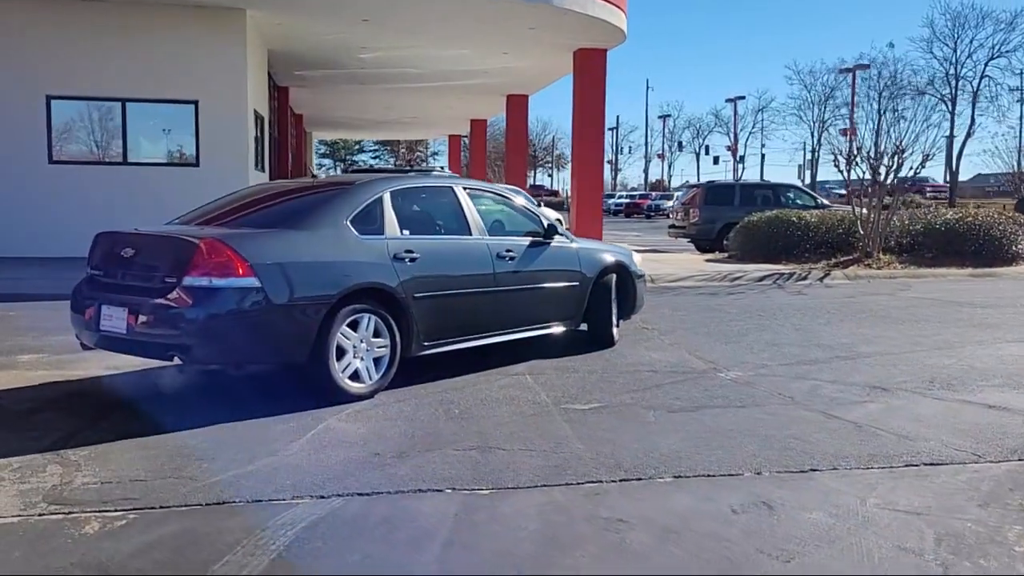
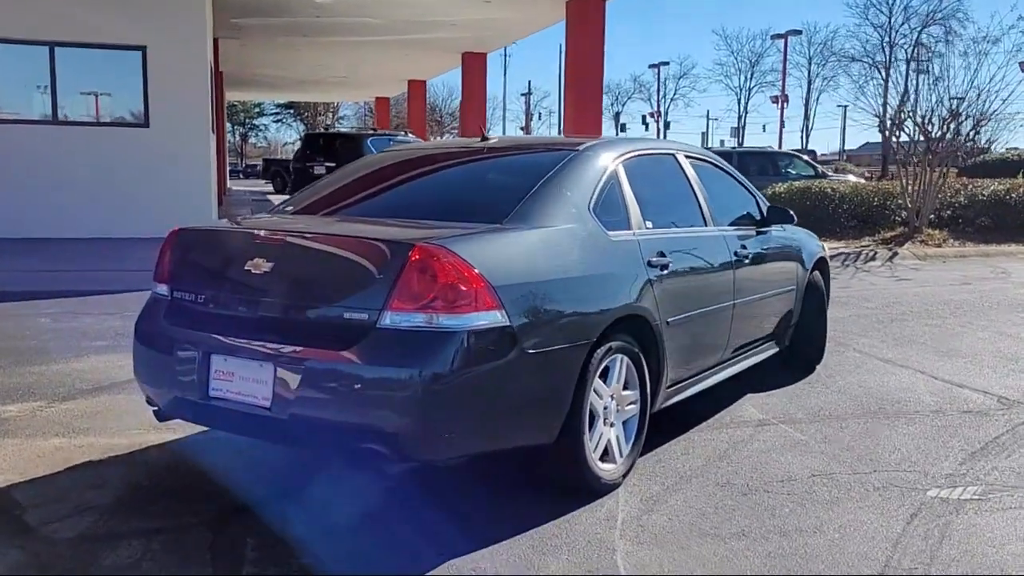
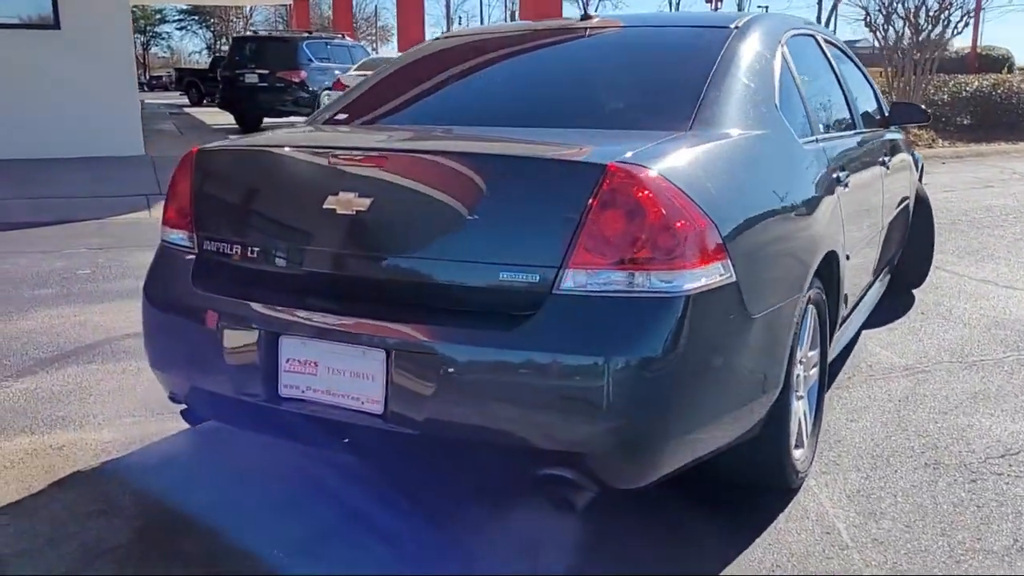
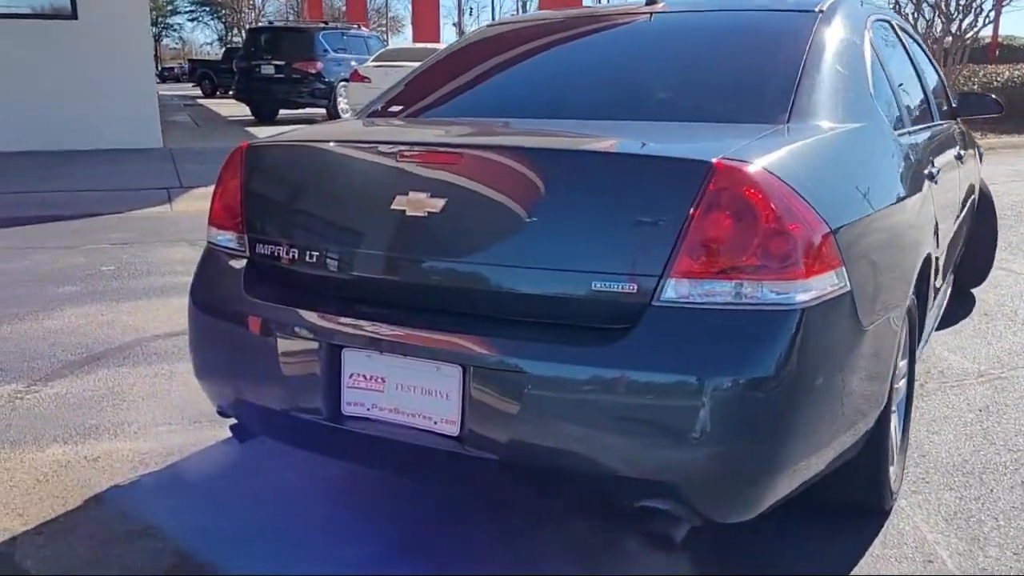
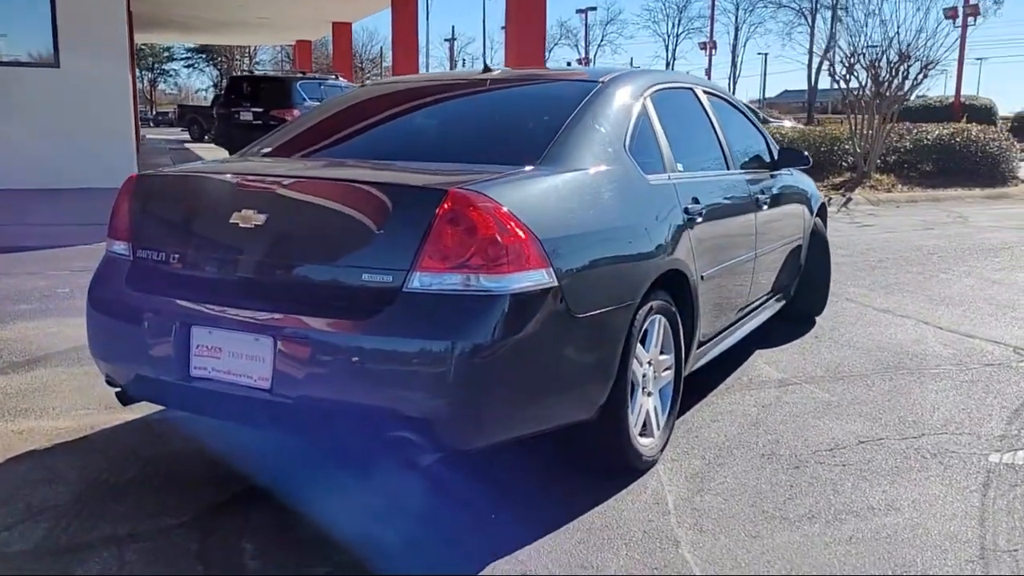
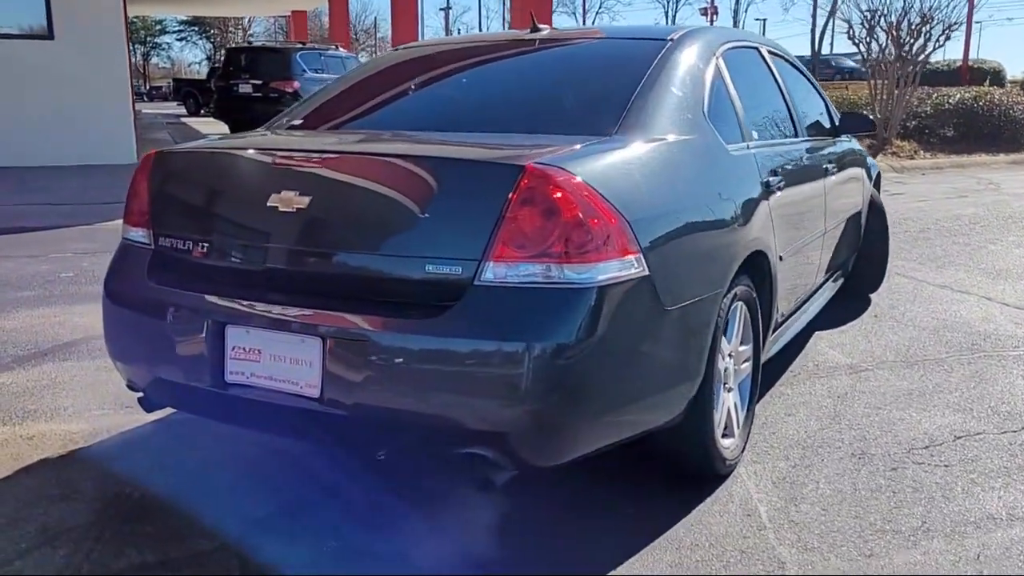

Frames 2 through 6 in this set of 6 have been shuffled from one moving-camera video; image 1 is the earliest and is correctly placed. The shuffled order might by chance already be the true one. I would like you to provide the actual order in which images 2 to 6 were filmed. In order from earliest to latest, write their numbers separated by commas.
2, 5, 6, 3, 4
